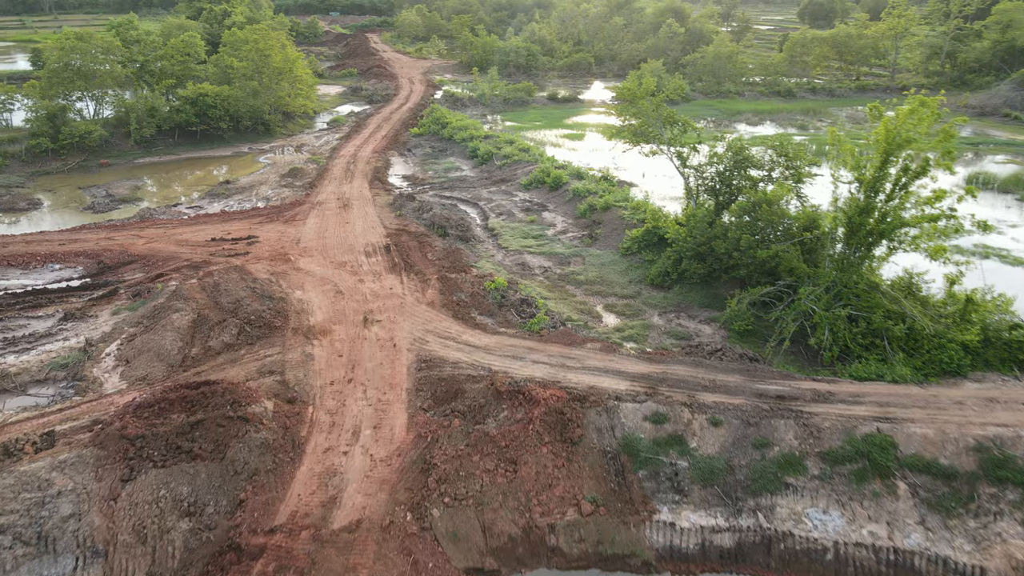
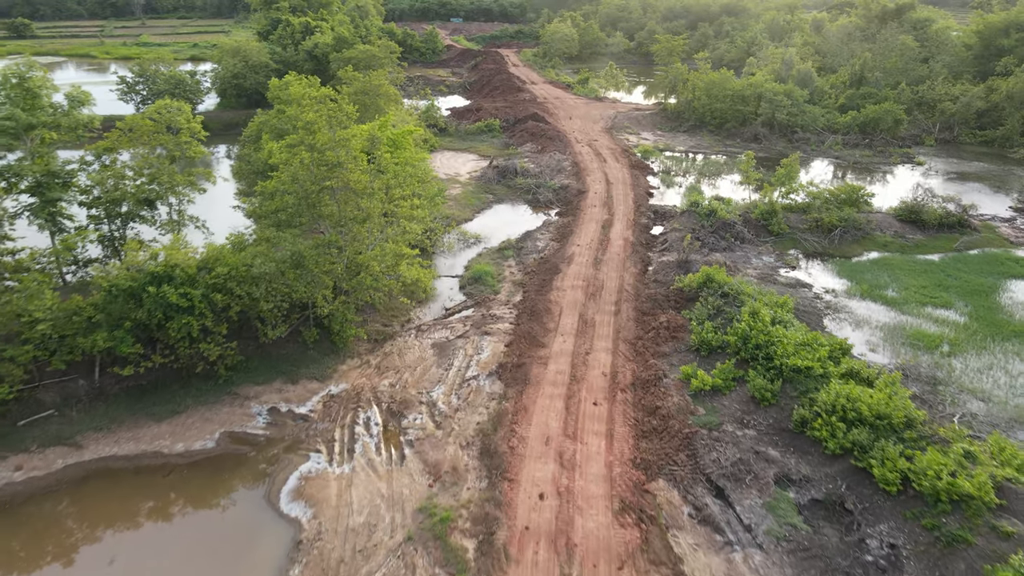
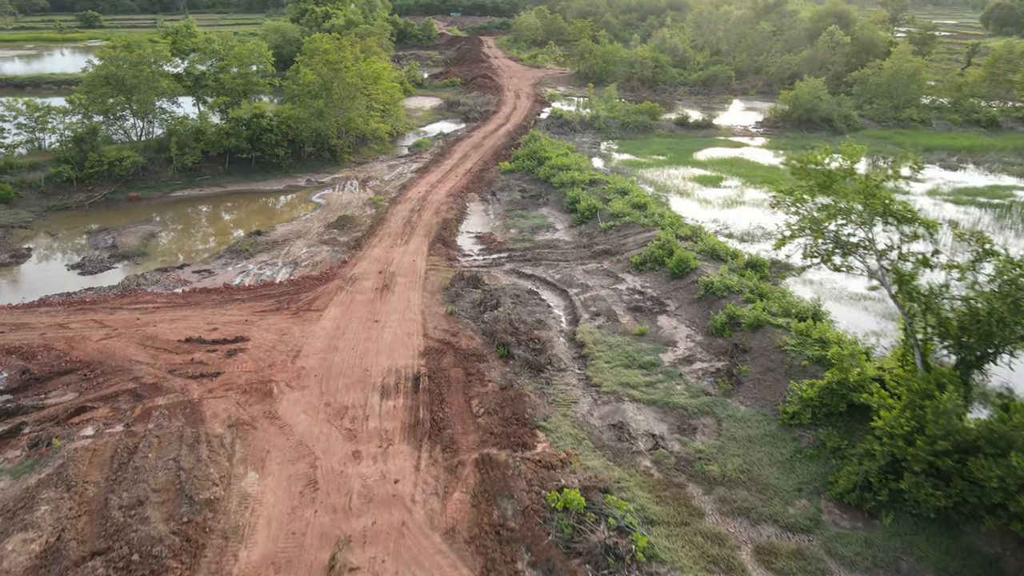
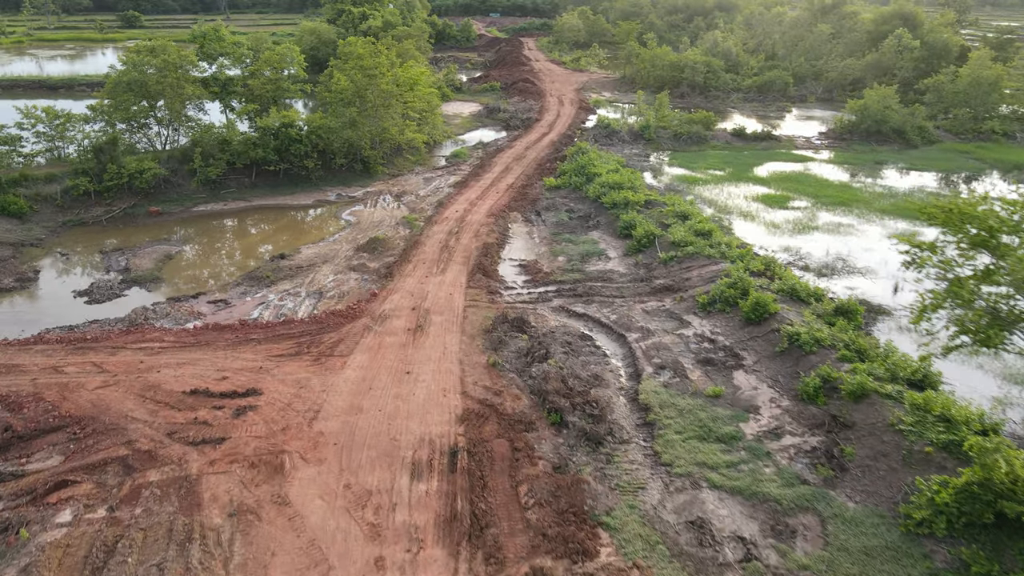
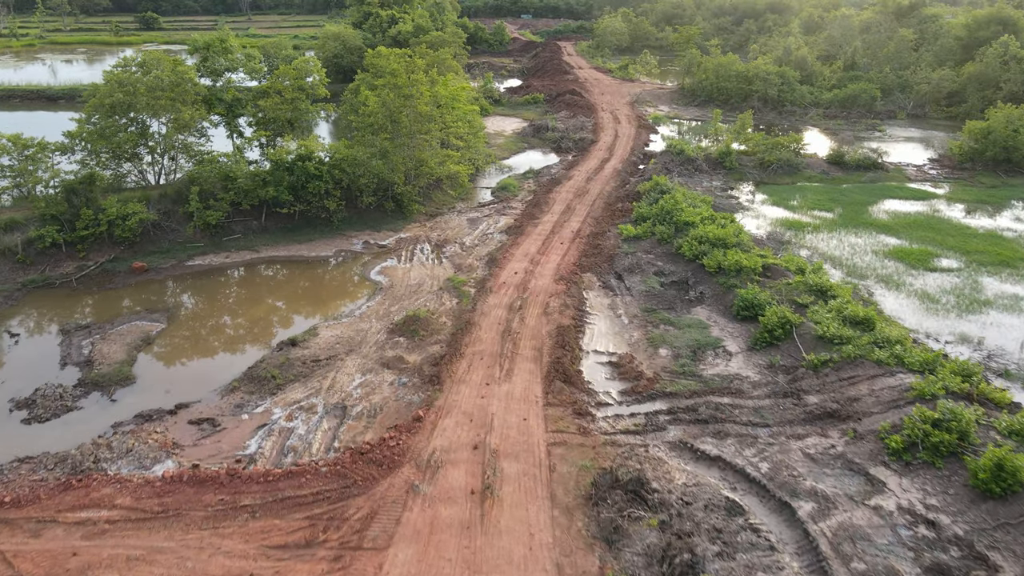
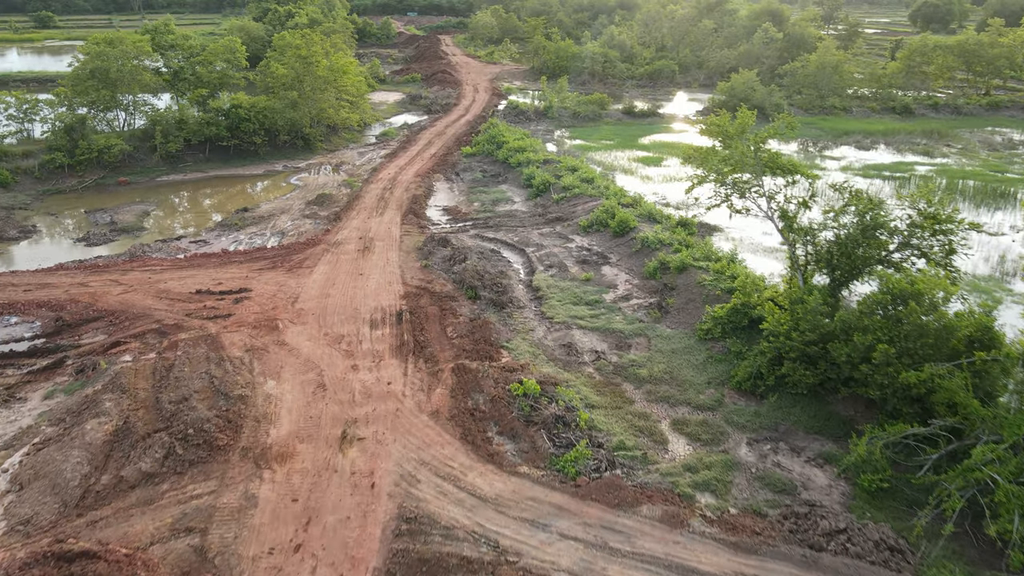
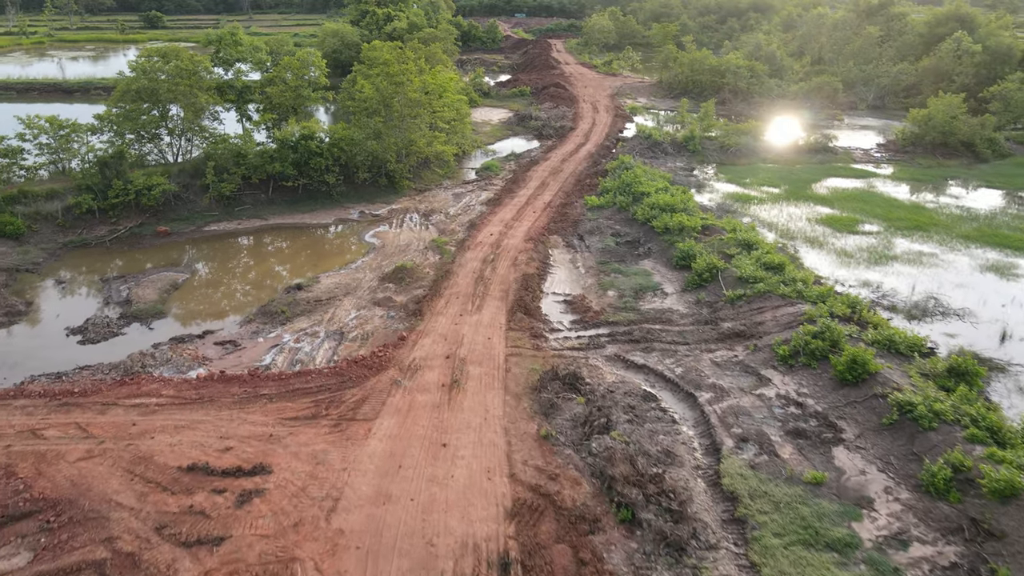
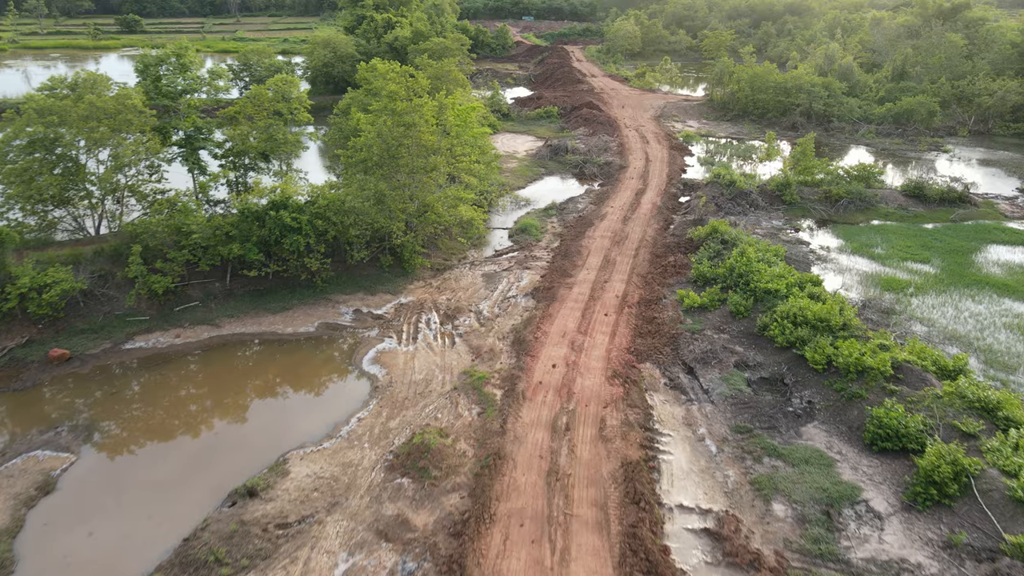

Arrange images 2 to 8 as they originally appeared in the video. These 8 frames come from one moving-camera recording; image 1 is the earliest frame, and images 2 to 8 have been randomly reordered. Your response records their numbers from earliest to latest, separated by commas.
6, 3, 4, 7, 5, 8, 2
